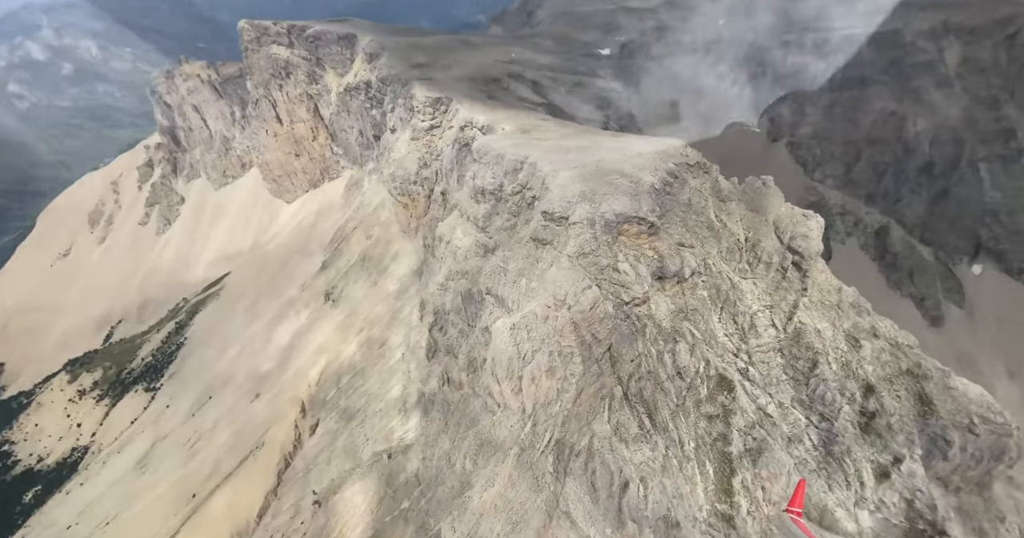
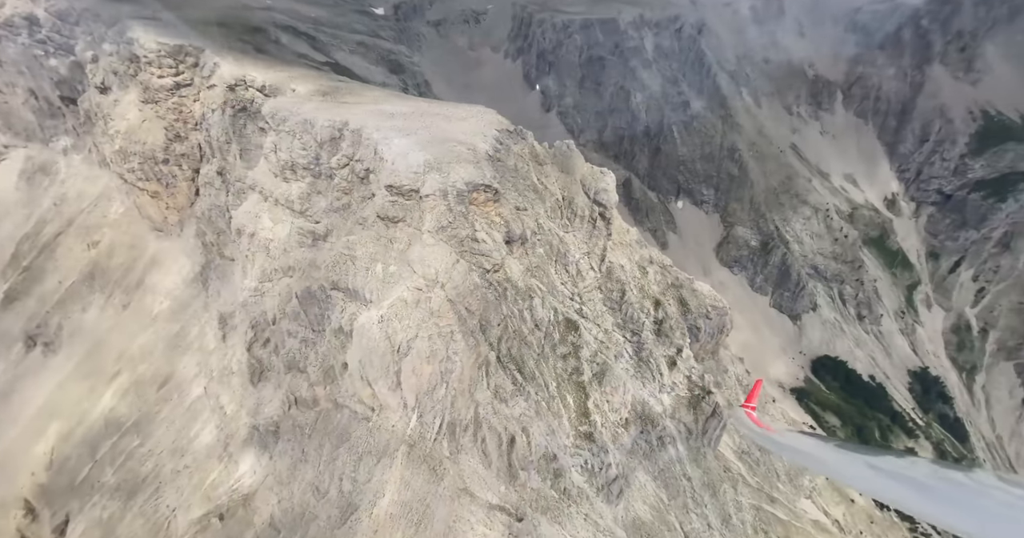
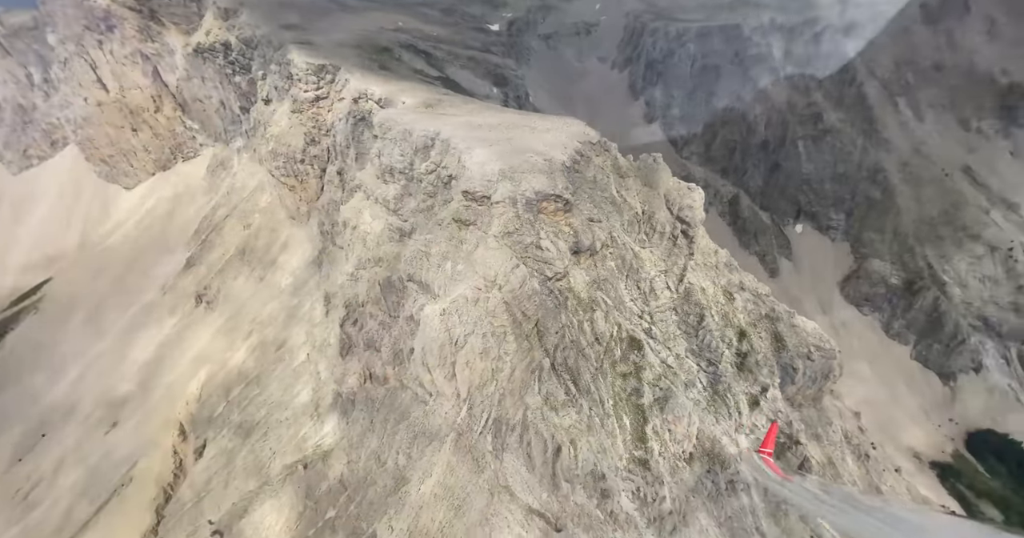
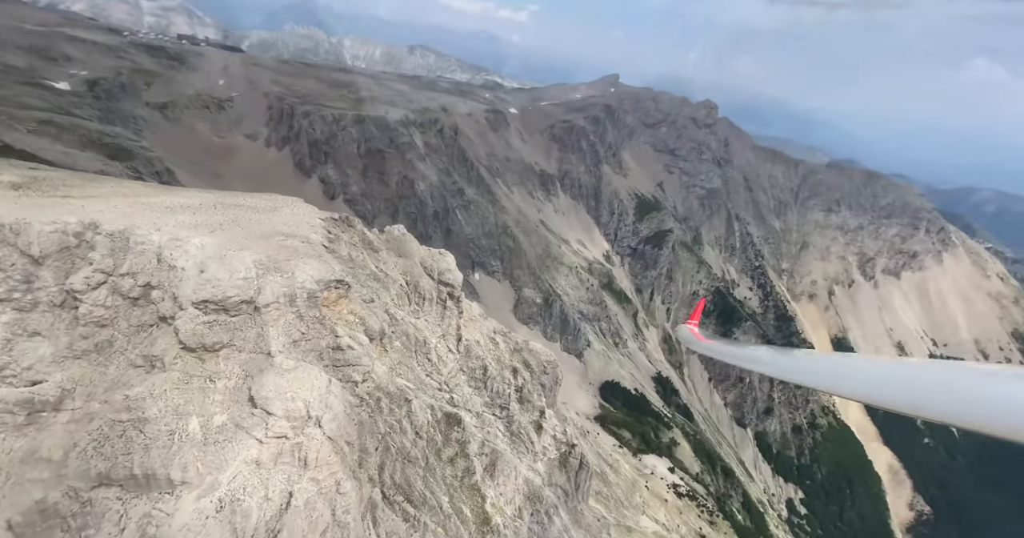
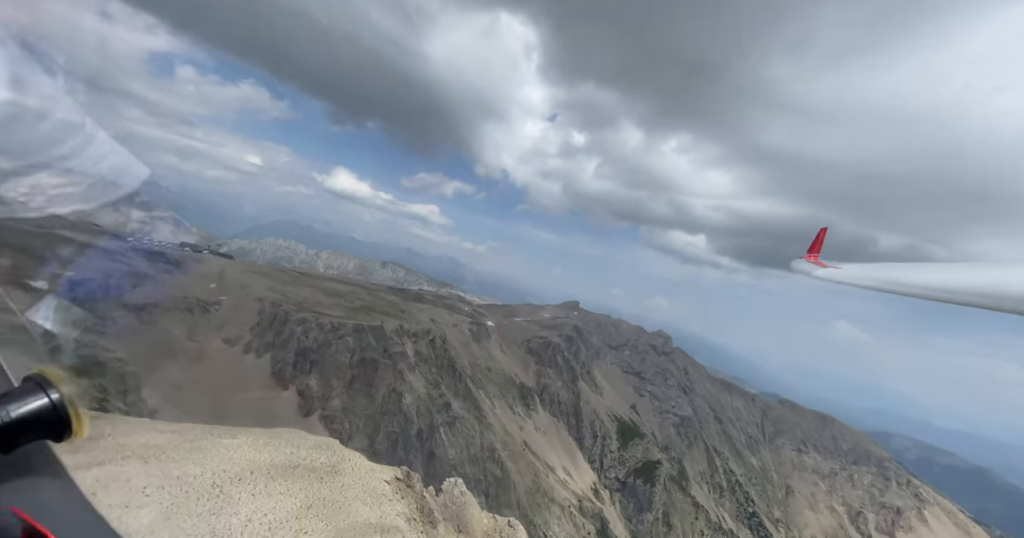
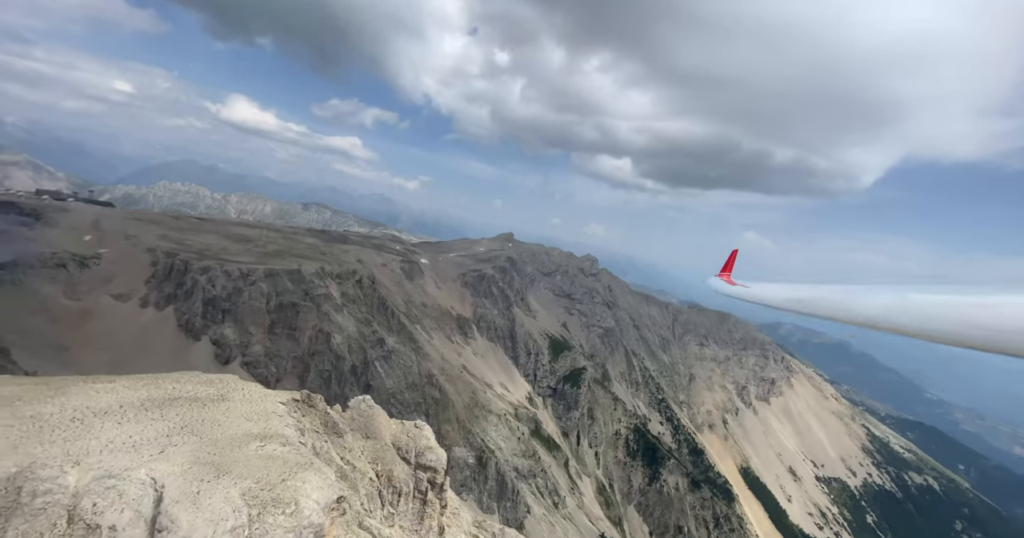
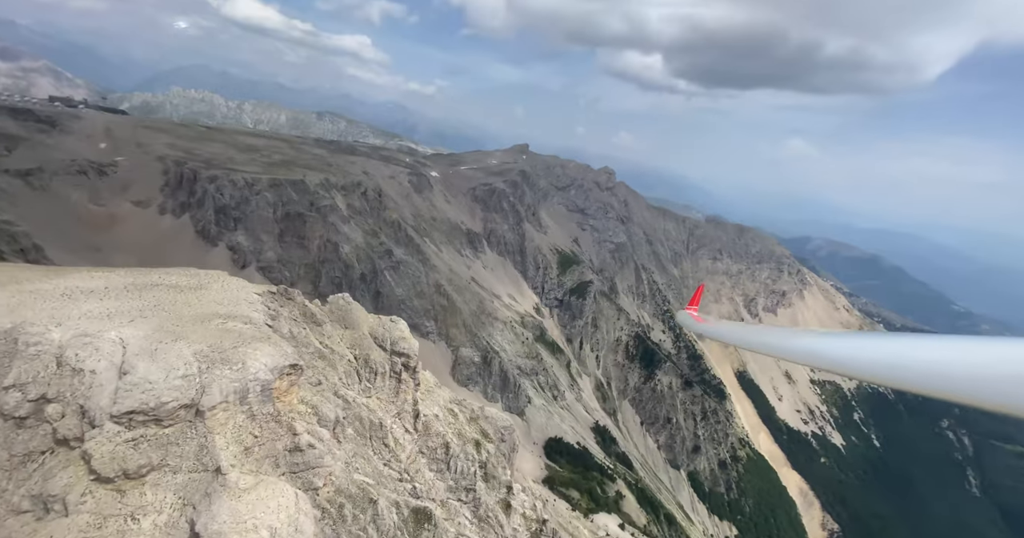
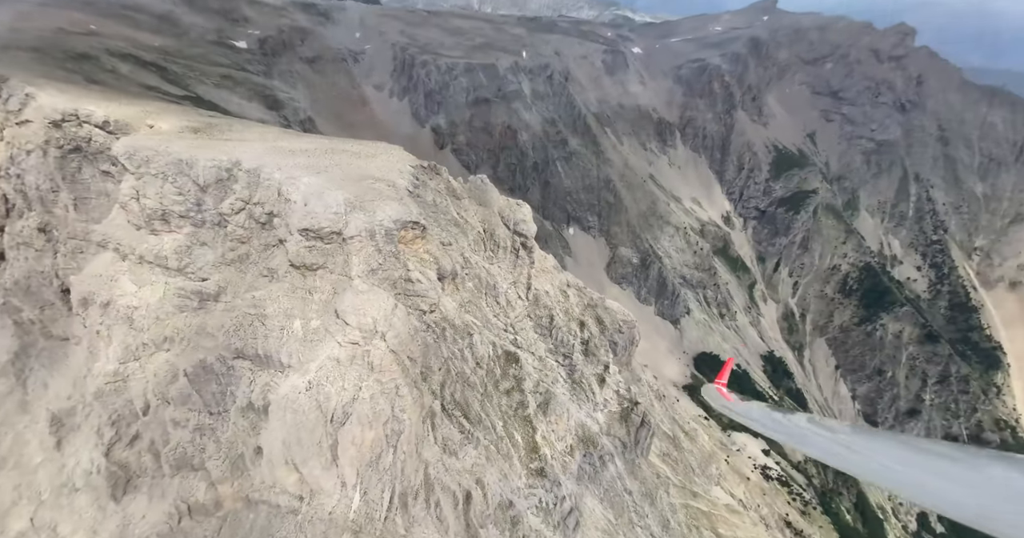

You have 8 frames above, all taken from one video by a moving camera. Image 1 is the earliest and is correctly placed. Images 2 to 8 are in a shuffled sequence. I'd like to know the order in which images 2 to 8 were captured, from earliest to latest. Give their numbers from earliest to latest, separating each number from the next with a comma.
3, 2, 8, 4, 7, 6, 5
